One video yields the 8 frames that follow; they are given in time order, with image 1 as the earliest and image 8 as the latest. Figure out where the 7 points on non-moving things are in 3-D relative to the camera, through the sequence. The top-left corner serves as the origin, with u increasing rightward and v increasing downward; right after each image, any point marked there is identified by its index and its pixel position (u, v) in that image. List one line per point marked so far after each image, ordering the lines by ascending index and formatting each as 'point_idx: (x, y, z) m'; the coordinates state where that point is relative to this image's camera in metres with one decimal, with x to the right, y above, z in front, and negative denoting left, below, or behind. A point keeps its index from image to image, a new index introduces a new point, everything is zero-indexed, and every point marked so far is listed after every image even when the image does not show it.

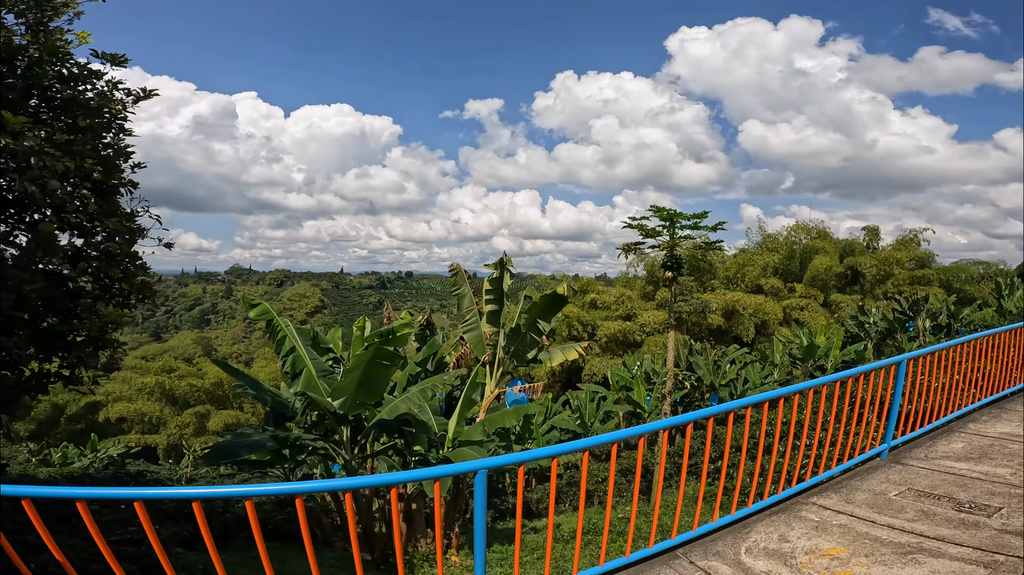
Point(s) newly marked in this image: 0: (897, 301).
0: (+12.5, -0.4, +17.2) m
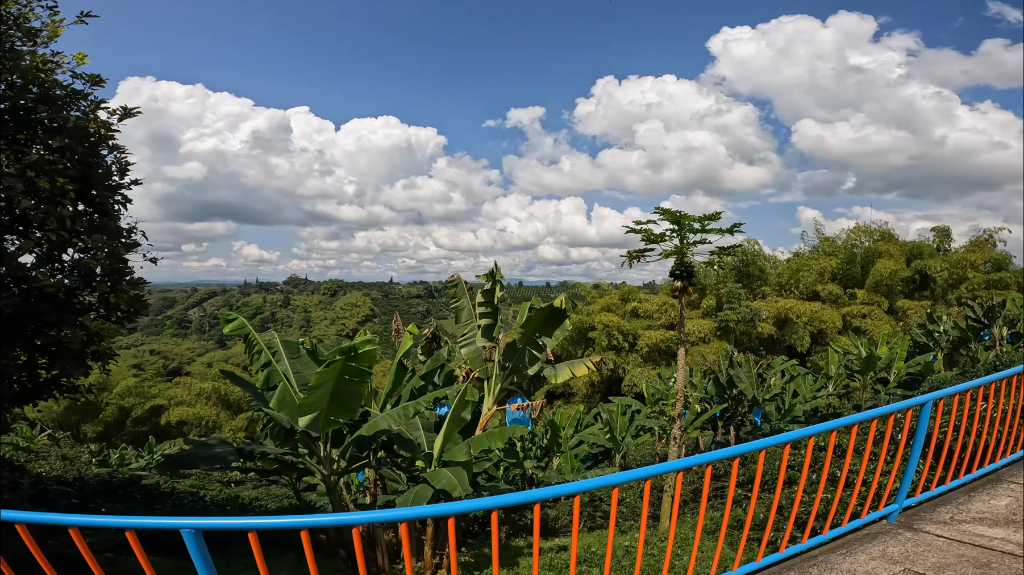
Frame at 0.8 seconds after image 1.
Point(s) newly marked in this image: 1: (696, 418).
0: (+13.4, -0.6, +15.7) m
1: (+6.2, -4.3, +17.8) m
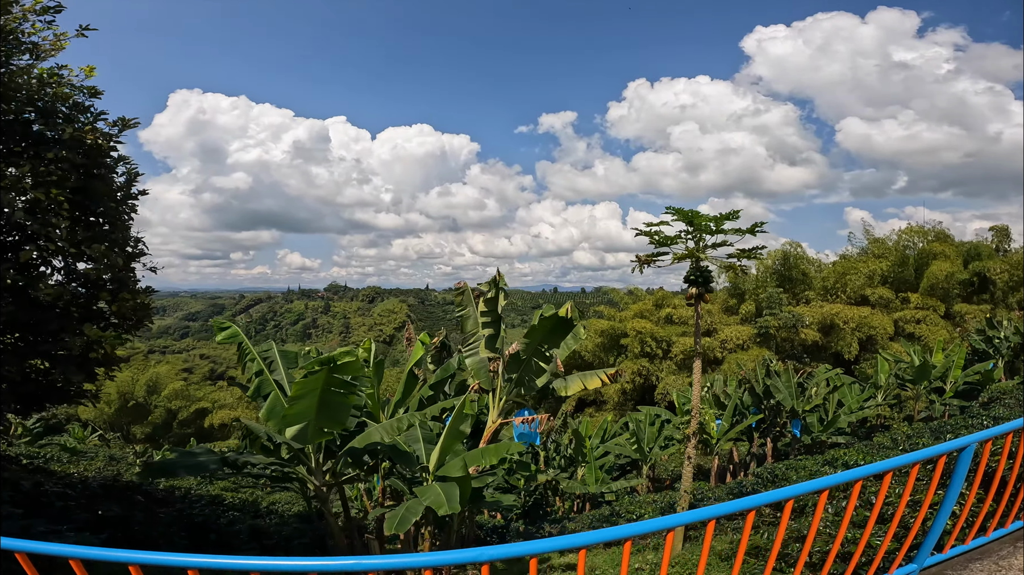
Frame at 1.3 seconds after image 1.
0: (+14.0, -0.7, +14.5) m
1: (+7.0, -4.5, +17.0) m
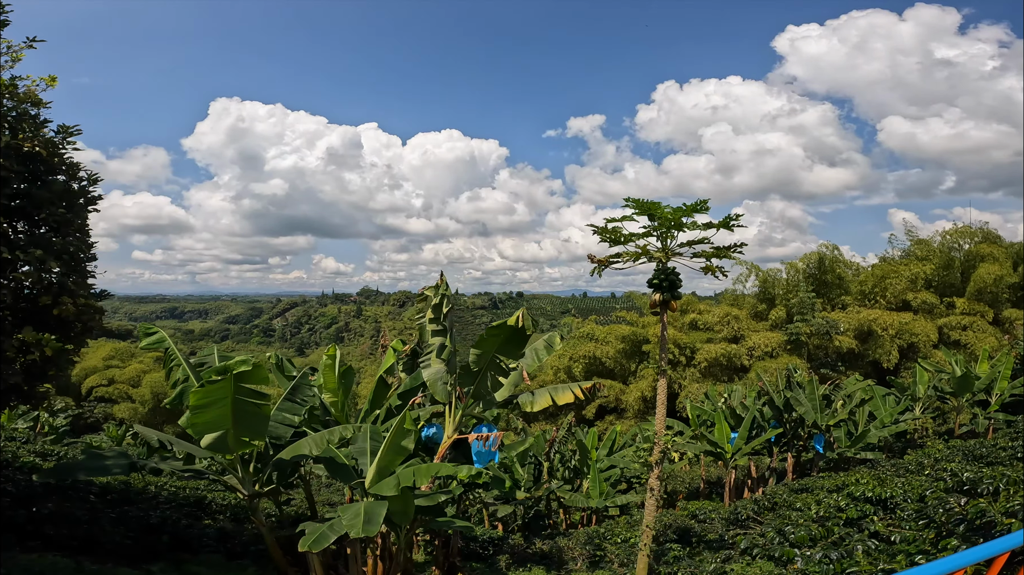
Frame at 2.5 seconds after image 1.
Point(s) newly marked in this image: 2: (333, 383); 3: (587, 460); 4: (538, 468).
0: (+14.0, -0.9, +13.2) m
1: (+7.1, -4.7, +16.0) m
2: (-2.7, -1.4, +8.0) m
3: (+2.1, -4.6, +14.2) m
4: (+0.7, -5.1, +15.0) m
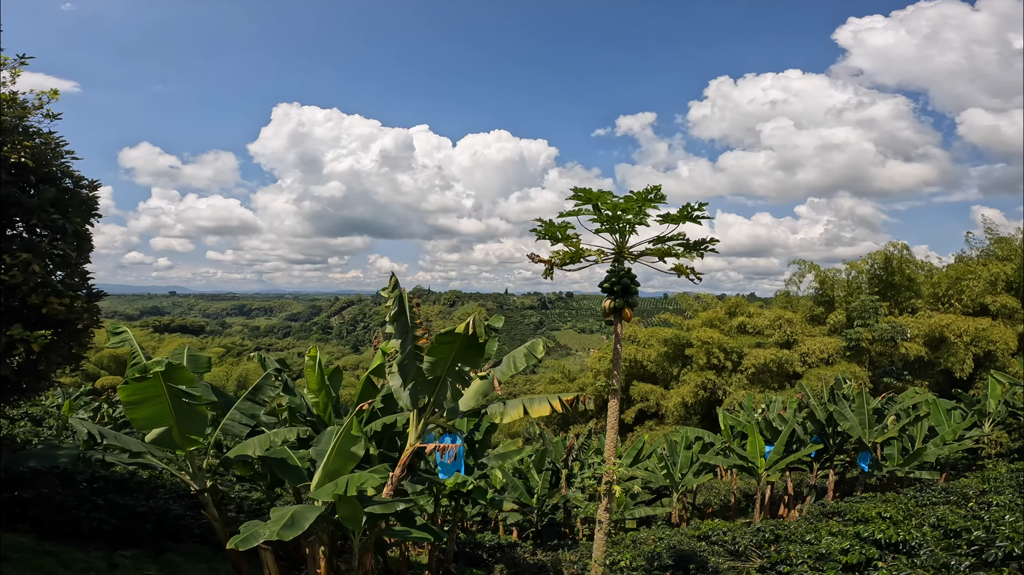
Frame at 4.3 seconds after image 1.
0: (+14.2, -1.0, +11.5) m
1: (+7.6, -4.8, +15.0) m
2: (-2.9, -1.4, +7.9) m
3: (+2.4, -4.7, +13.6) m
4: (+1.2, -5.1, +14.5) m
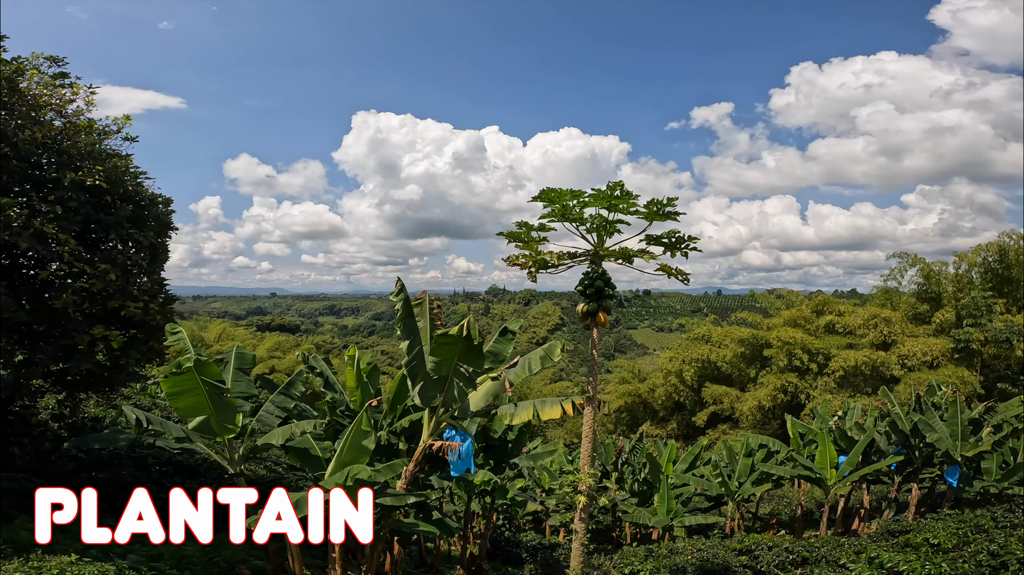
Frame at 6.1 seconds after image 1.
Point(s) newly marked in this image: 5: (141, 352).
0: (+15.0, -0.9, +9.4) m
1: (+8.9, -4.7, +13.8) m
2: (-2.5, -1.4, +8.3) m
3: (+3.6, -4.6, +13.2) m
4: (+2.5, -5.1, +14.3) m
5: (-6.7, -1.1, +9.5) m
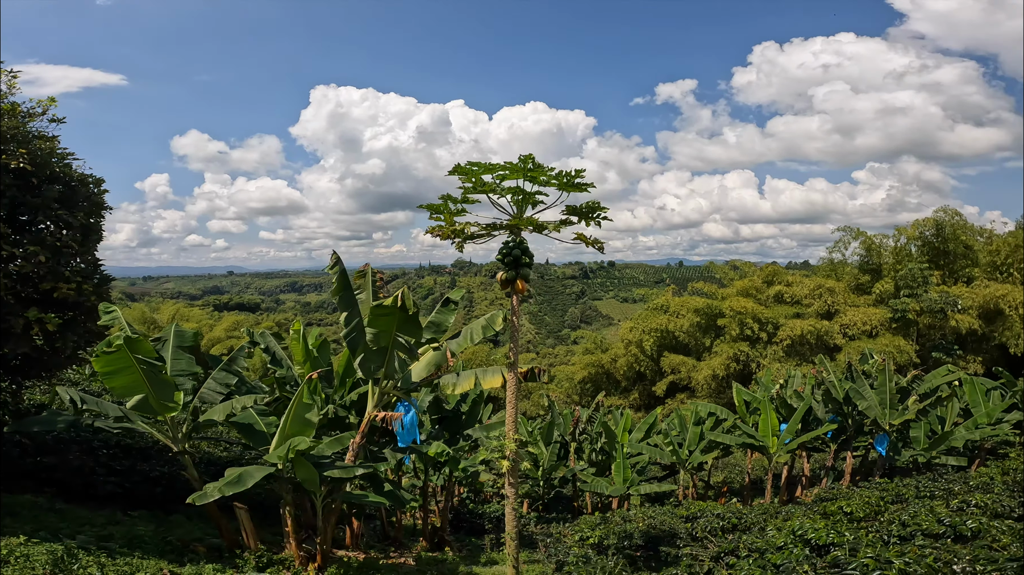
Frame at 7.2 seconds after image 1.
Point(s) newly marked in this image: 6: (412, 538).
0: (+14.2, -0.4, +10.4) m
1: (+7.9, -4.1, +14.6) m
2: (-3.2, -1.2, +8.2) m
3: (+2.6, -4.1, +13.6) m
4: (+1.4, -4.5, +14.7) m
5: (-7.4, -0.8, +9.2) m
6: (-2.0, -4.9, +10.5) m
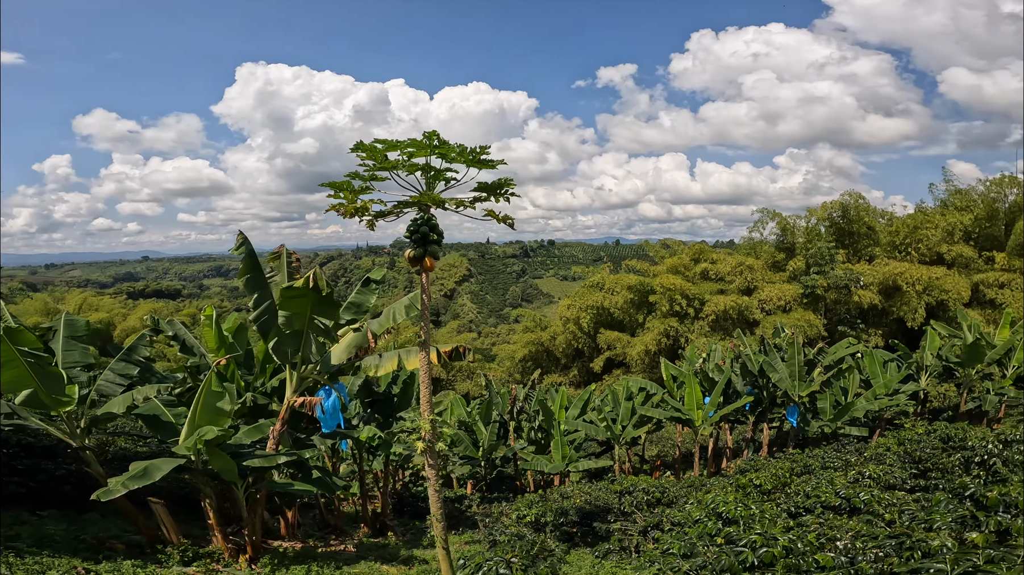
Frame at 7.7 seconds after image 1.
0: (+12.9, 0.0, +11.9) m
1: (+6.2, -3.6, +15.5) m
2: (-4.1, -1.0, +7.9) m
3: (+1.1, -3.7, +14.0) m
4: (-0.2, -4.1, +14.9) m
5: (-8.5, -0.7, +8.3) m
6: (-3.1, -4.6, +10.4) m
